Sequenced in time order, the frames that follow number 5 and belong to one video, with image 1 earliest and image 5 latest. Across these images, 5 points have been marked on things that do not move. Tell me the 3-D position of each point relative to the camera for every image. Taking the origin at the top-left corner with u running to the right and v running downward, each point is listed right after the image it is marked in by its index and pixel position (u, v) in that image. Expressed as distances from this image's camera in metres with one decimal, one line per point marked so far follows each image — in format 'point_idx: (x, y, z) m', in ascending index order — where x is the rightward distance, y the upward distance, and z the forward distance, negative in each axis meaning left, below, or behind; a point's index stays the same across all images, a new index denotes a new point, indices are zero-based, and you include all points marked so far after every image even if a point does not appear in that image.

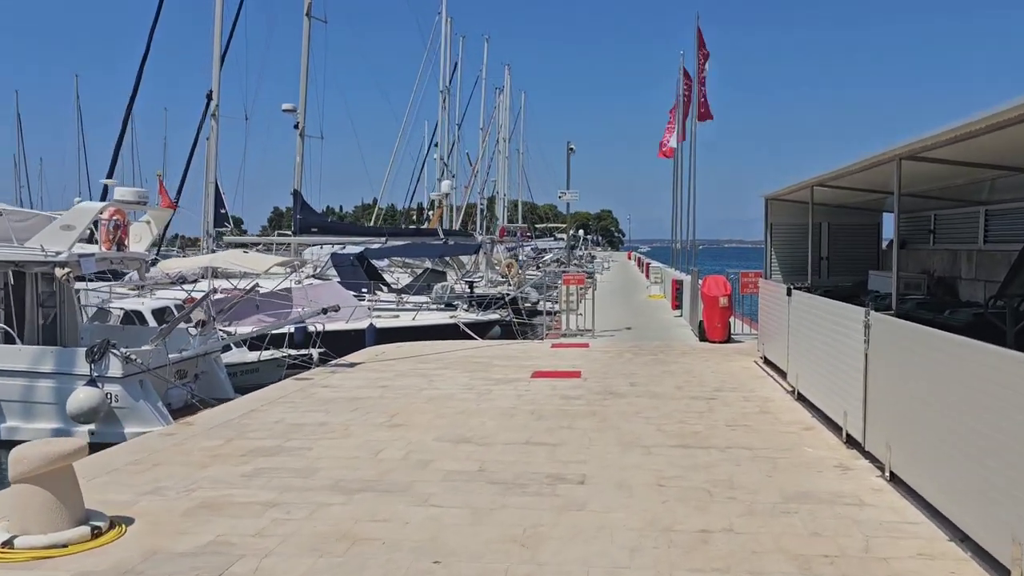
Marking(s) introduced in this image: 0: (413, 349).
0: (-1.8, -1.1, +15.6) m
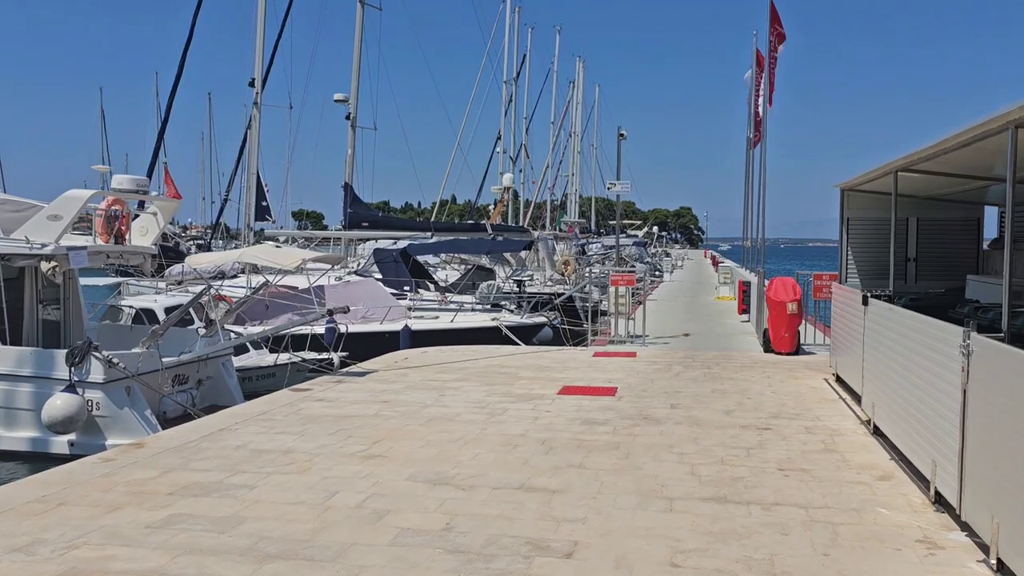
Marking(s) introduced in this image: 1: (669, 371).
0: (-1.2, -1.1, +14.1) m
1: (+2.2, -1.1, +12.2) m
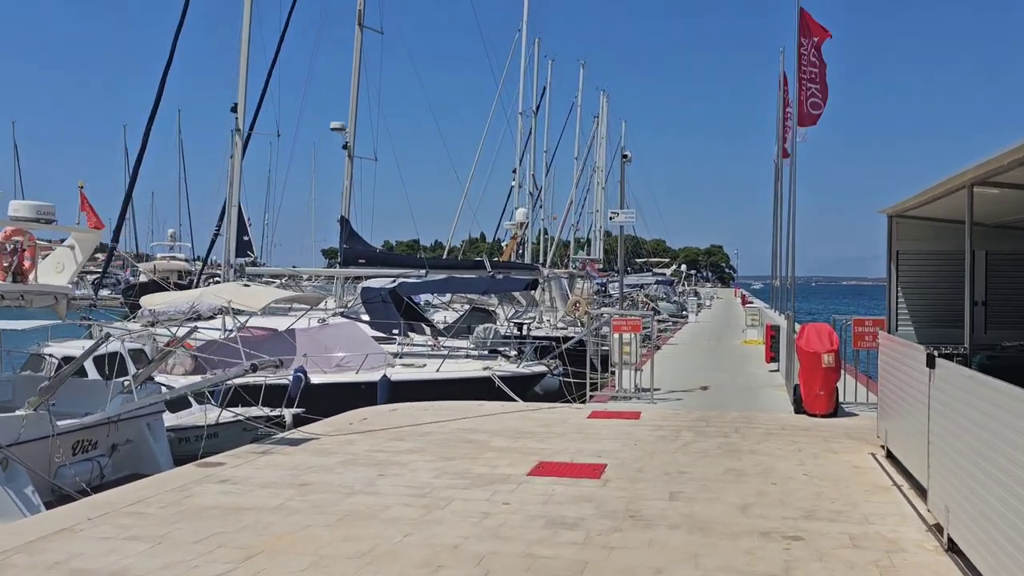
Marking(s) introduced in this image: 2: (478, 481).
0: (-1.4, -1.7, +11.9) m
1: (+1.8, -1.7, +9.9) m
2: (-0.3, -1.7, +8.0) m
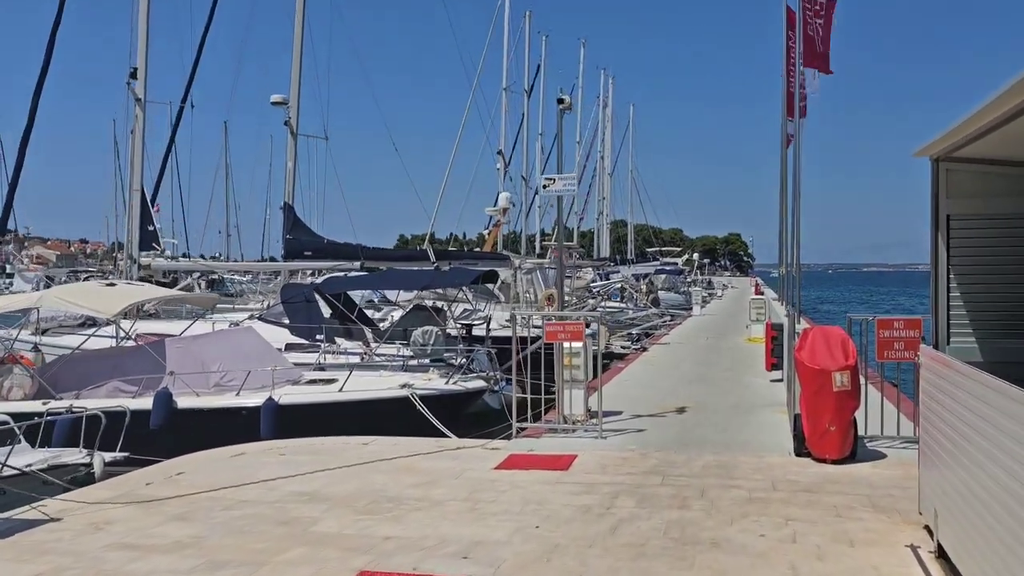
0: (-2.6, -1.7, +8.5) m
1: (+0.7, -1.6, +6.4) m
2: (-1.5, -1.7, +4.5) m
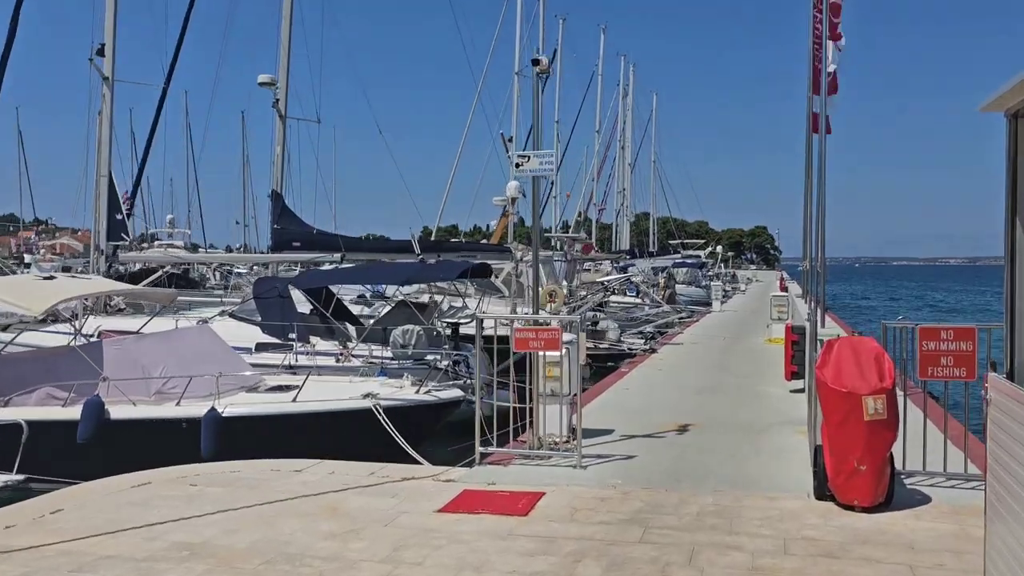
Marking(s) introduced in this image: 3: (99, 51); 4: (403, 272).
0: (-2.9, -1.7, +7.0) m
1: (+0.2, -1.7, +4.8) m
2: (-2.0, -1.8, +3.0) m
3: (-7.9, +4.6, +17.1) m
4: (-1.9, +0.3, +15.6) m
